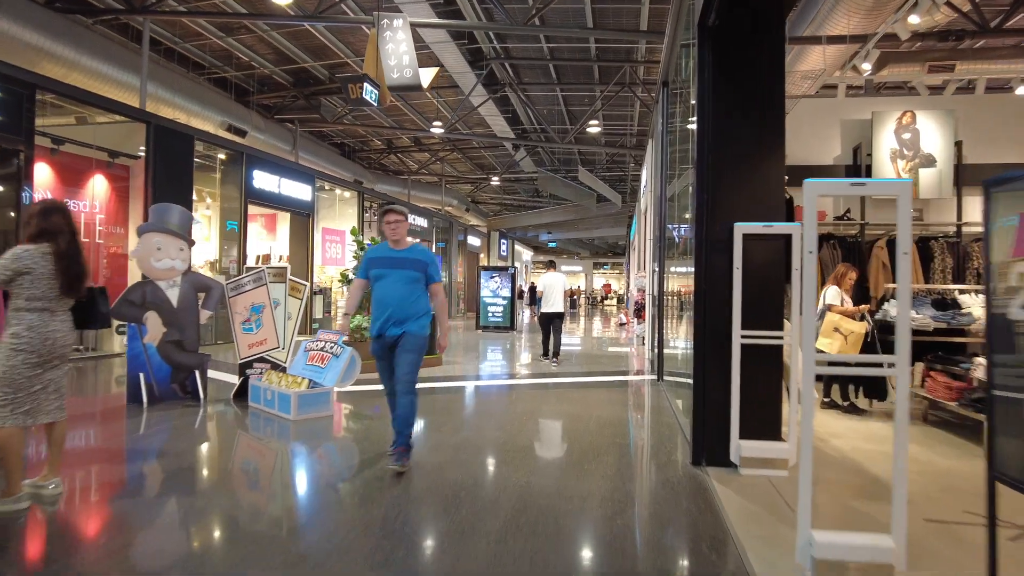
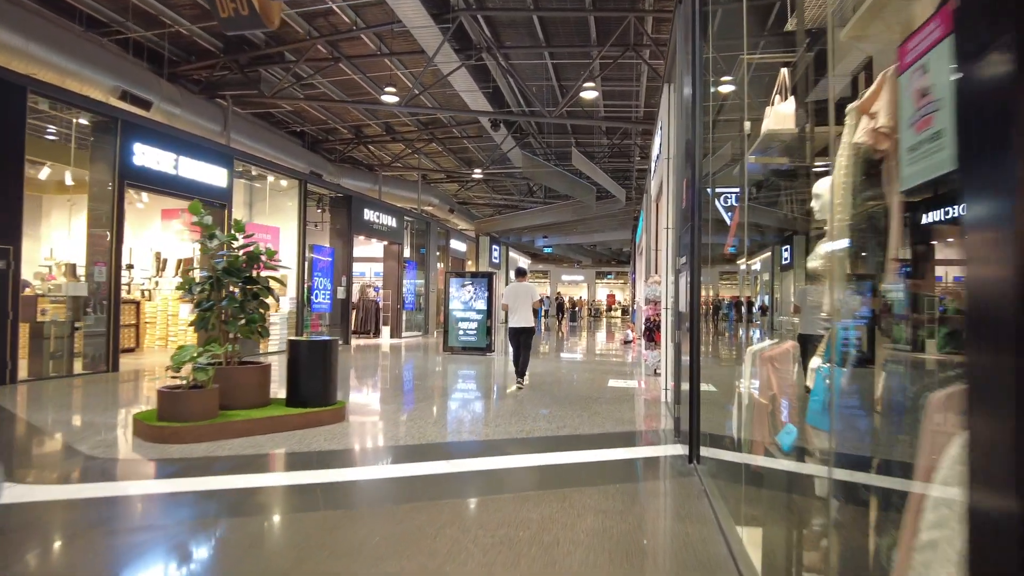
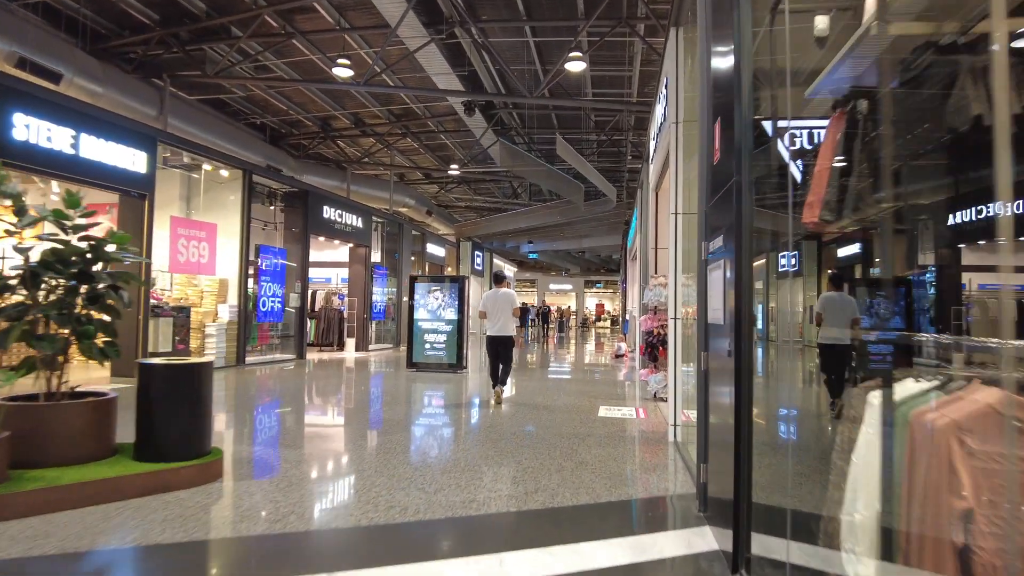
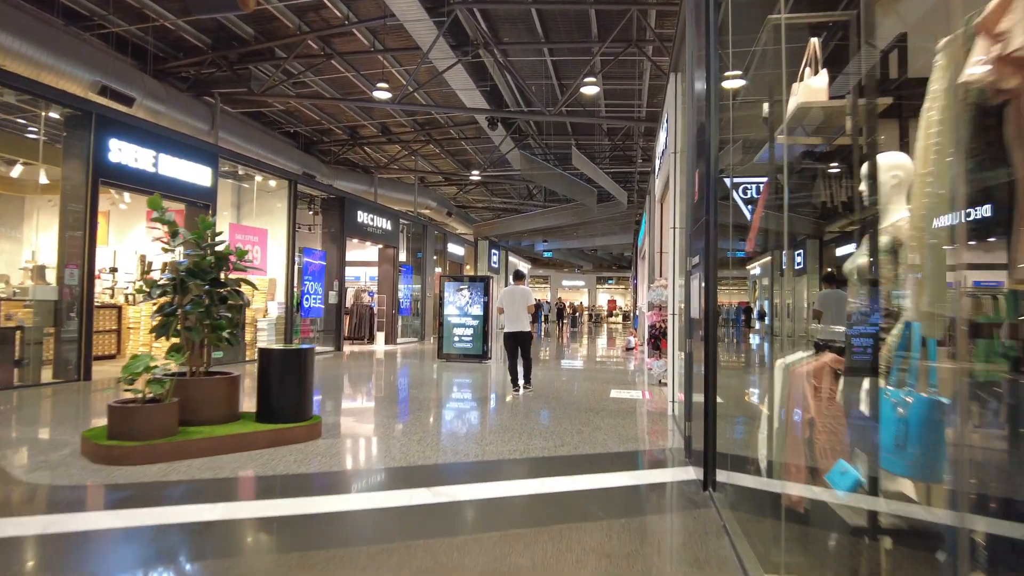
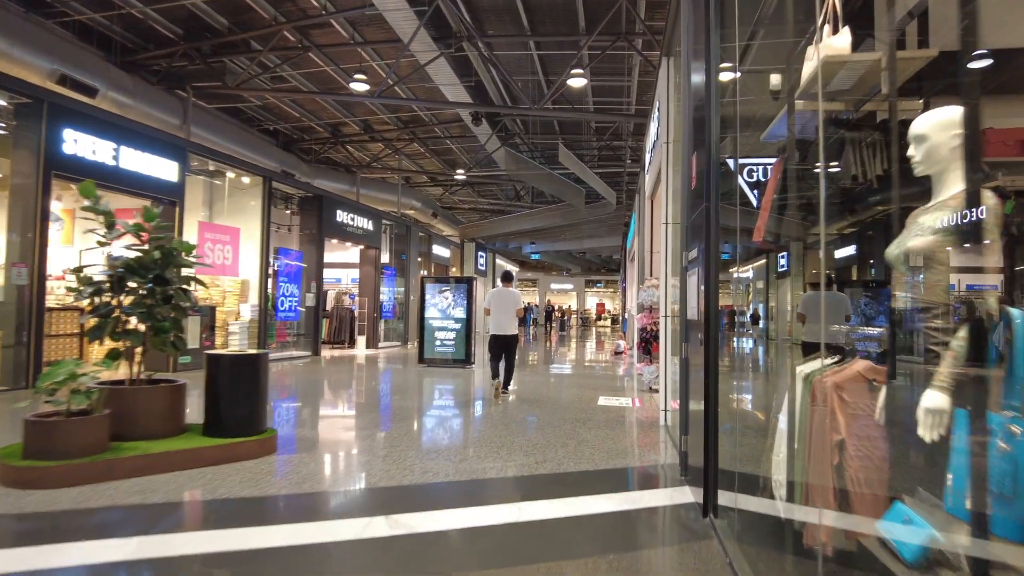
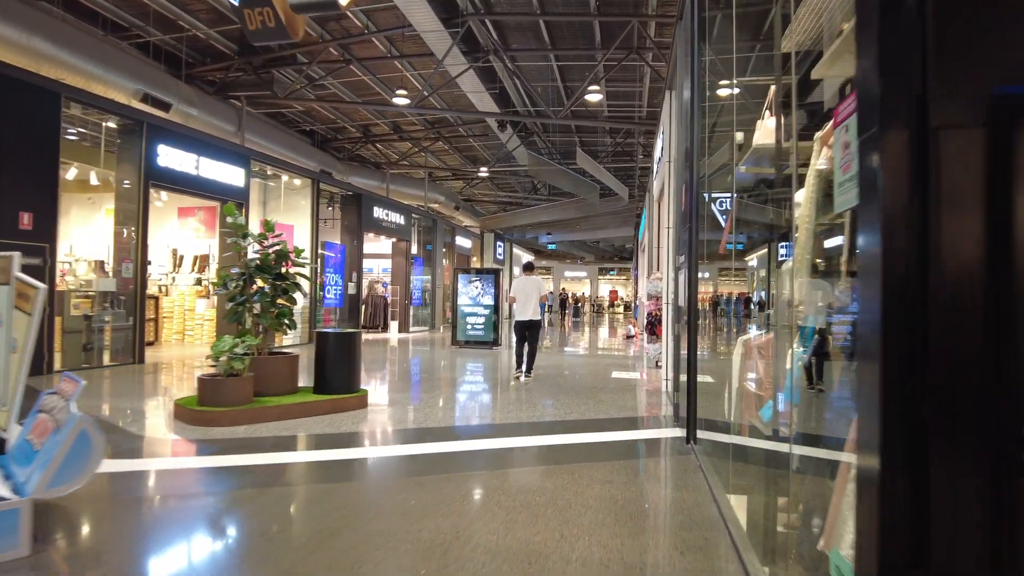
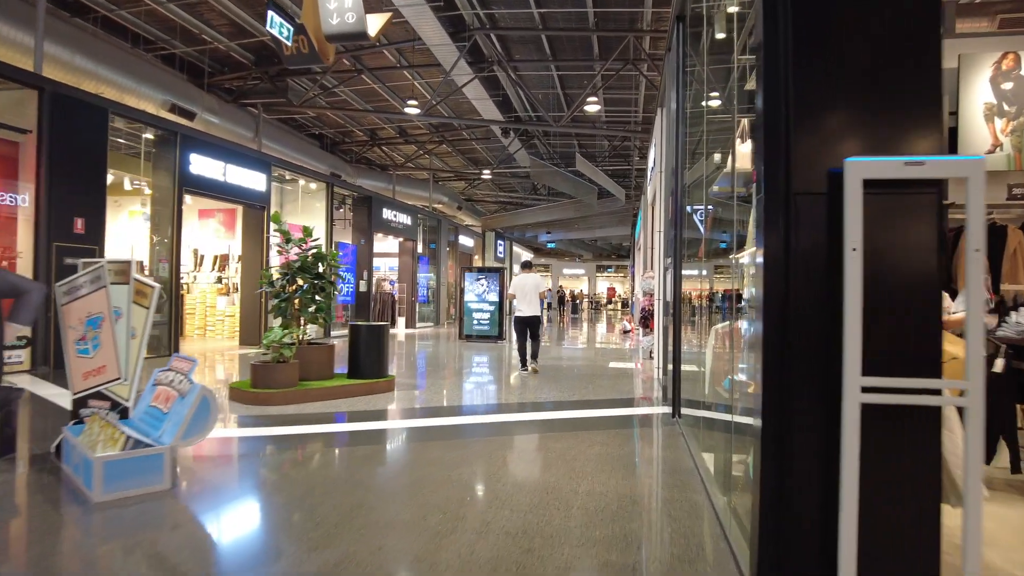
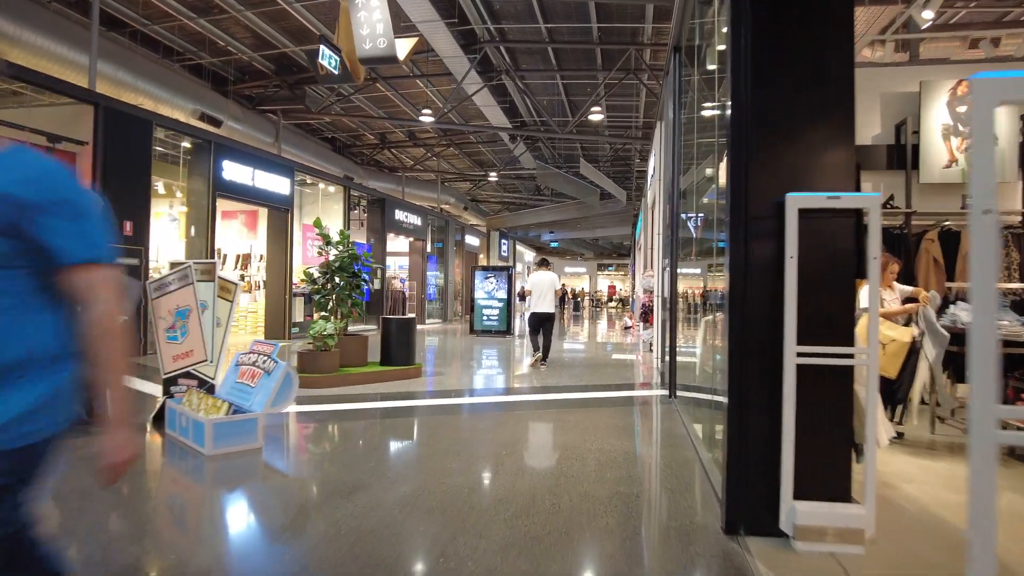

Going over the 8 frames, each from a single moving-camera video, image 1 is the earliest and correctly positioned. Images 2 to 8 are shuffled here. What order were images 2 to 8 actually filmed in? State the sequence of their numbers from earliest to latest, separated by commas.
8, 7, 6, 2, 4, 5, 3
